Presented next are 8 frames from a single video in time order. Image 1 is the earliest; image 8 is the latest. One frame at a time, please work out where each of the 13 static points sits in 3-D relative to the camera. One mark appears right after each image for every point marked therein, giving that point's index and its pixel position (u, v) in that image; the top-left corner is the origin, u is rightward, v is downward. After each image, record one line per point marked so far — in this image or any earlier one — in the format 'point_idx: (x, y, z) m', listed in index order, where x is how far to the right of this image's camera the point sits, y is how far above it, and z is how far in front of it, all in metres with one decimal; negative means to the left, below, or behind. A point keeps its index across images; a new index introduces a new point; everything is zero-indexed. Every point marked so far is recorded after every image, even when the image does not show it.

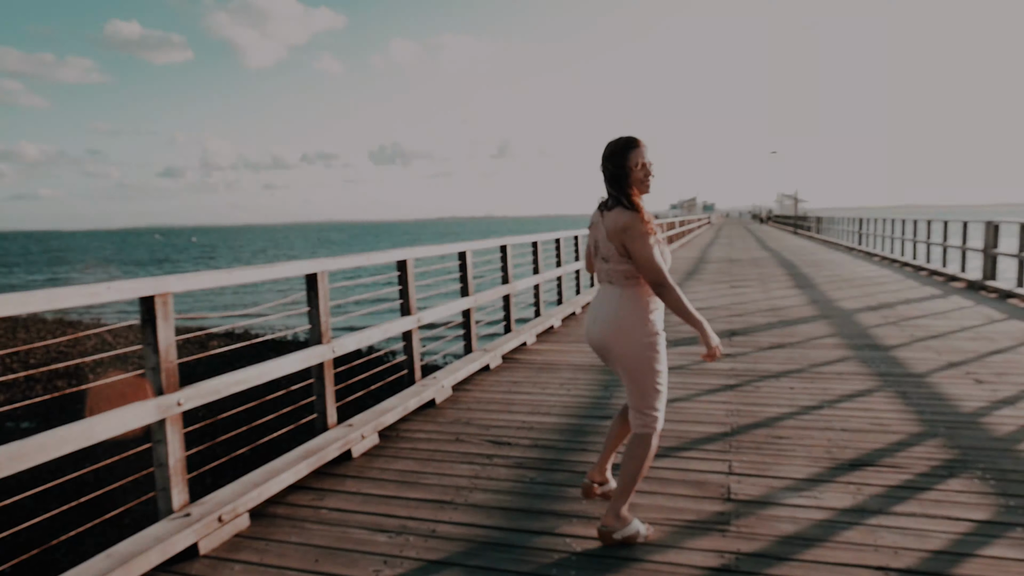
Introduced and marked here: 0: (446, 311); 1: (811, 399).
0: (-0.4, -0.2, +5.5) m
1: (+1.8, -0.7, +4.5) m
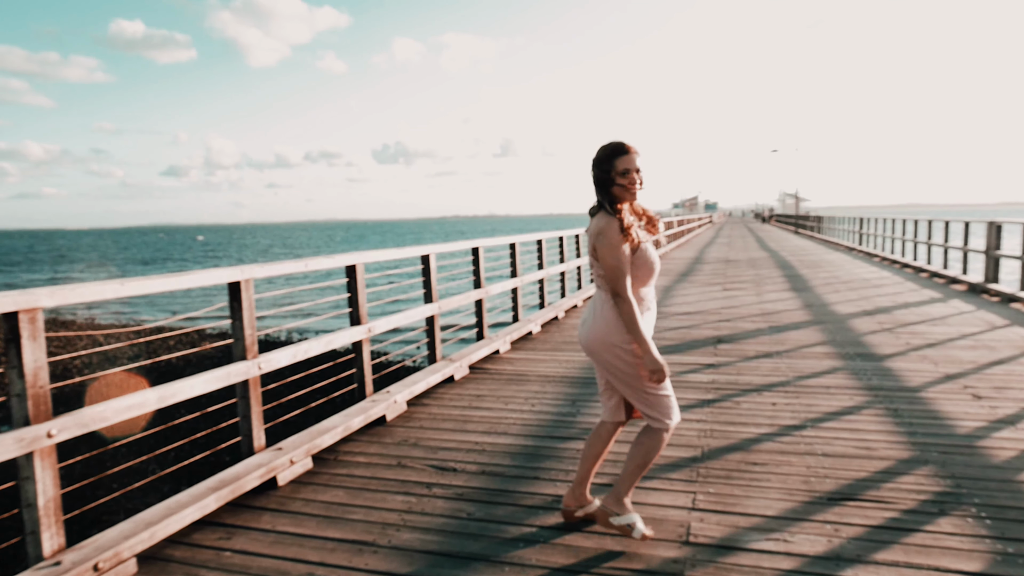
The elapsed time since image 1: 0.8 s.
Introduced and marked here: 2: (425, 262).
0: (-0.7, -0.2, +5.2) m
1: (+1.5, -0.7, +4.1) m
2: (-0.6, +0.2, +5.4) m
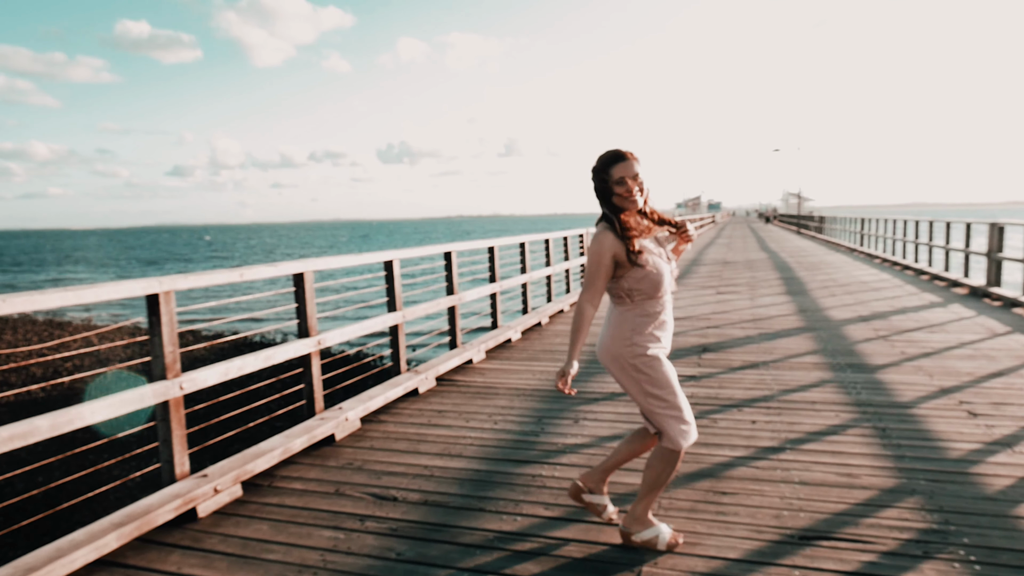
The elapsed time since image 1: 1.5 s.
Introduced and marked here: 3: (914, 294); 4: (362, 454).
0: (-0.9, -0.2, +4.9) m
1: (+1.3, -0.8, +3.8) m
2: (-0.8, +0.1, +5.1) m
3: (+5.1, -0.1, +9.7) m
4: (-0.7, -0.8, +3.8) m
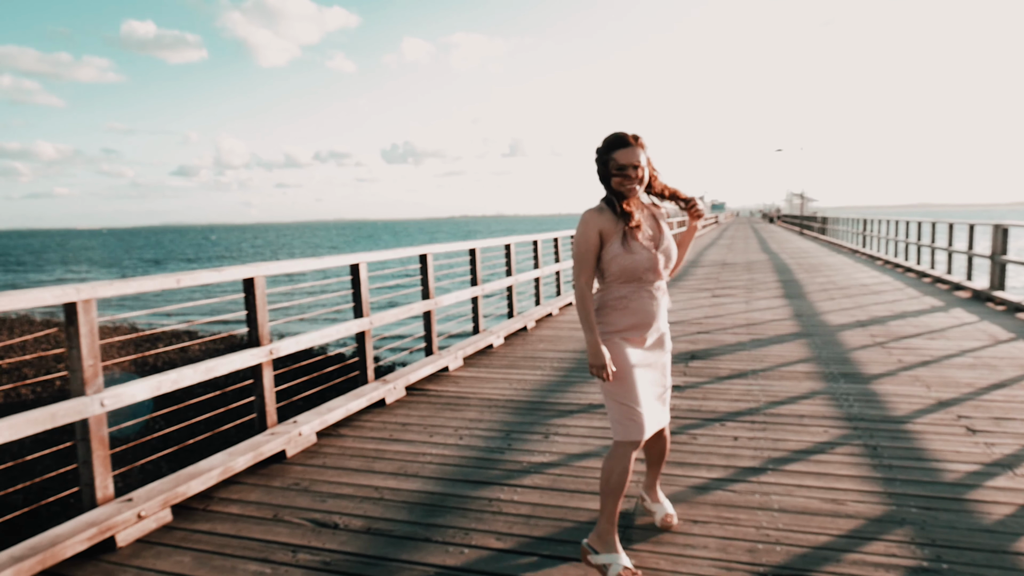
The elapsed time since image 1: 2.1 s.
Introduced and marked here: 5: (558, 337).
0: (-1.1, -0.3, +4.6) m
1: (+1.1, -0.8, +3.5) m
2: (-1.0, +0.1, +4.8) m
3: (+5.0, -0.1, +9.4) m
4: (-0.9, -0.9, +3.5) m
5: (+0.4, -0.5, +7.1) m
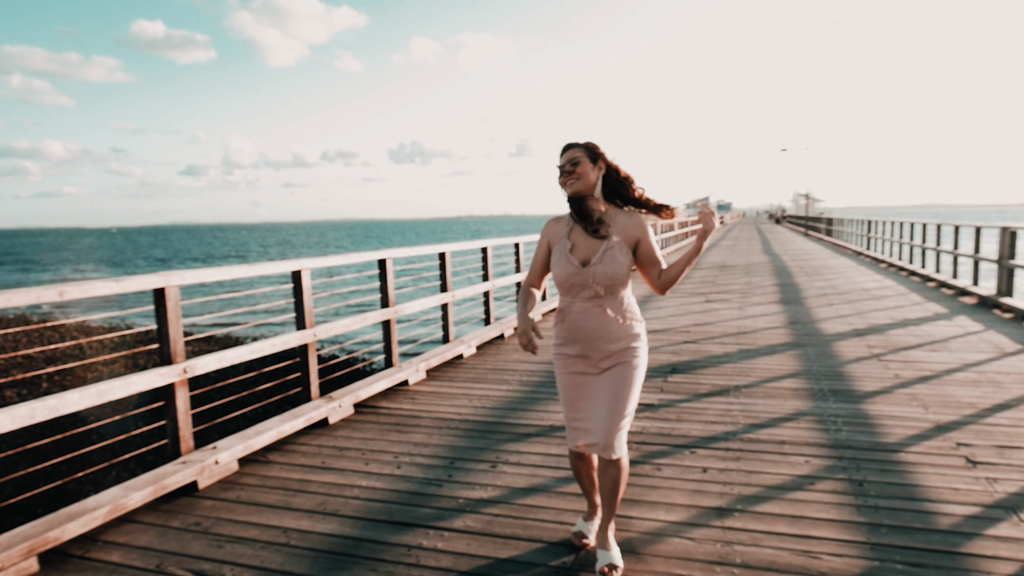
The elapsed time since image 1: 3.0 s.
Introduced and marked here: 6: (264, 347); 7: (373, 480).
0: (-1.3, -0.3, +4.2) m
1: (+0.9, -0.8, +3.1) m
2: (-1.2, +0.1, +4.4) m
3: (+4.8, -0.2, +9.0) m
4: (-1.2, -0.9, +3.1) m
5: (+0.2, -0.5, +6.7) m
6: (-1.3, -0.3, +4.0) m
7: (-0.6, -0.9, +3.4) m
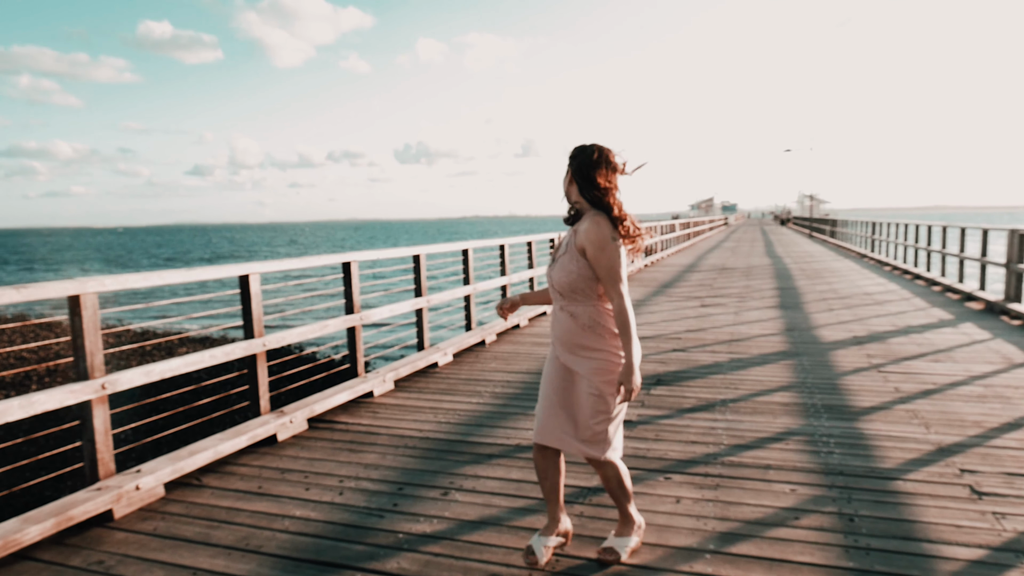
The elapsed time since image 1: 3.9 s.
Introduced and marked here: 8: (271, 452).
0: (-1.5, -0.4, +3.9) m
1: (+0.7, -0.9, +2.8) m
2: (-1.4, 0.0, +4.1) m
3: (+4.6, -0.2, +8.6) m
4: (-1.4, -0.9, +2.8) m
5: (0.0, -0.6, +6.4) m
6: (-1.5, -0.3, +3.7) m
7: (-0.8, -0.9, +3.1) m
8: (-1.2, -0.8, +3.8) m
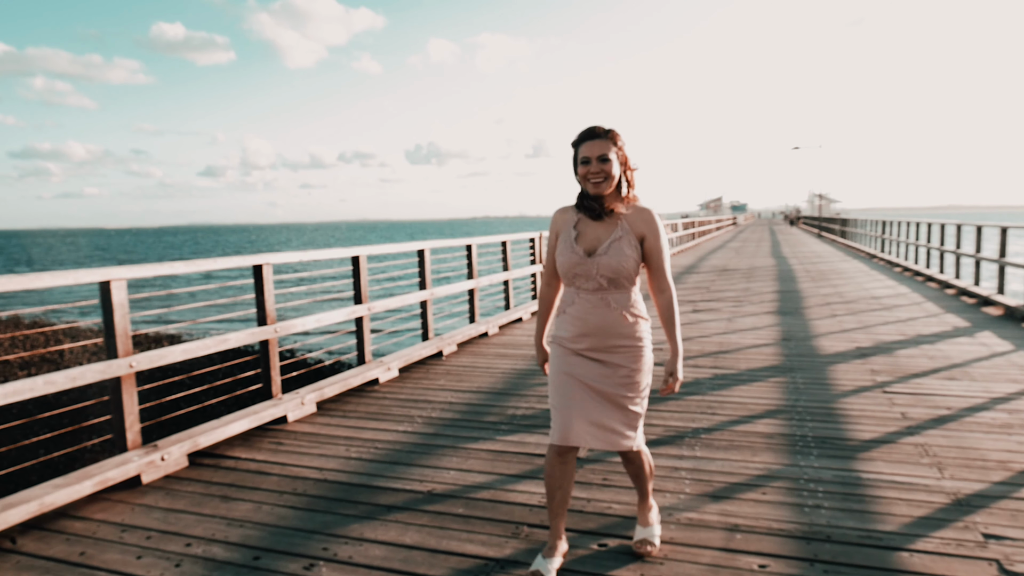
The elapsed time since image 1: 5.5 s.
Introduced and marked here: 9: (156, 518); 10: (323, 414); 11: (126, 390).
0: (-1.9, -0.4, +3.2) m
1: (+0.3, -0.9, +2.0) m
2: (-1.8, 0.0, +3.4) m
3: (+4.3, -0.3, +7.8) m
4: (-1.8, -1.0, +2.1) m
5: (-0.3, -0.6, +5.7) m
6: (-1.9, -0.4, +3.0) m
7: (-1.2, -0.9, +2.4) m
8: (-1.6, -0.9, +3.1) m
9: (-1.4, -0.9, +2.9) m
10: (-1.1, -0.7, +4.4) m
11: (-1.7, -0.5, +3.4) m
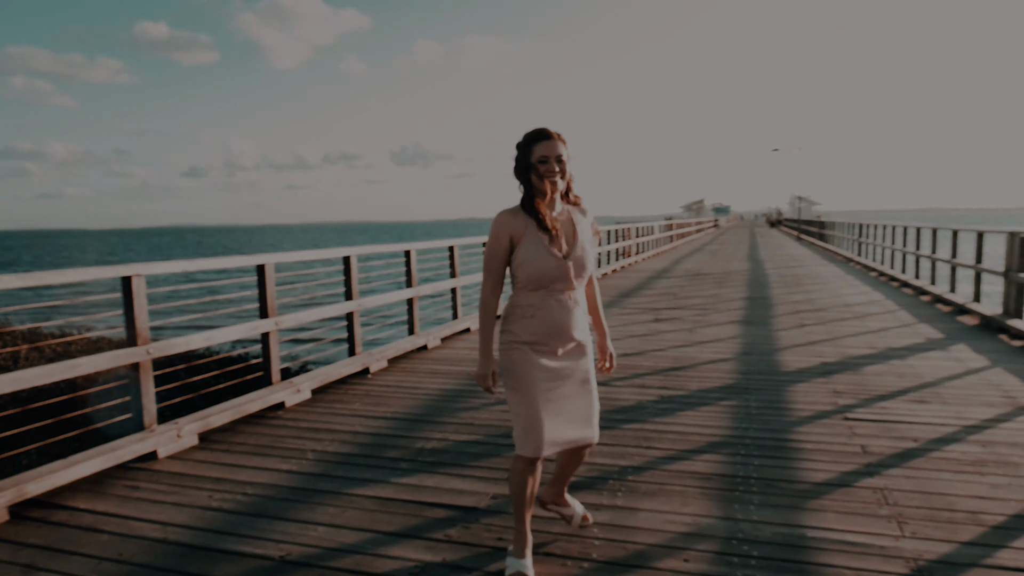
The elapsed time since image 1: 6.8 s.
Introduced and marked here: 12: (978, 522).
0: (-2.3, -0.5, +2.6) m
1: (-0.1, -1.0, +1.5) m
2: (-2.2, -0.1, +2.8) m
3: (+3.8, -0.4, +7.3) m
4: (-2.2, -1.0, +1.5) m
5: (-0.8, -0.7, +5.1) m
6: (-2.3, -0.5, +2.4) m
7: (-1.6, -1.0, +1.8) m
8: (-2.0, -0.9, +2.5) m
9: (-1.8, -0.9, +2.3) m
10: (-1.5, -0.8, +3.9) m
11: (-2.1, -0.5, +2.8) m
12: (+1.7, -0.8, +2.7) m
